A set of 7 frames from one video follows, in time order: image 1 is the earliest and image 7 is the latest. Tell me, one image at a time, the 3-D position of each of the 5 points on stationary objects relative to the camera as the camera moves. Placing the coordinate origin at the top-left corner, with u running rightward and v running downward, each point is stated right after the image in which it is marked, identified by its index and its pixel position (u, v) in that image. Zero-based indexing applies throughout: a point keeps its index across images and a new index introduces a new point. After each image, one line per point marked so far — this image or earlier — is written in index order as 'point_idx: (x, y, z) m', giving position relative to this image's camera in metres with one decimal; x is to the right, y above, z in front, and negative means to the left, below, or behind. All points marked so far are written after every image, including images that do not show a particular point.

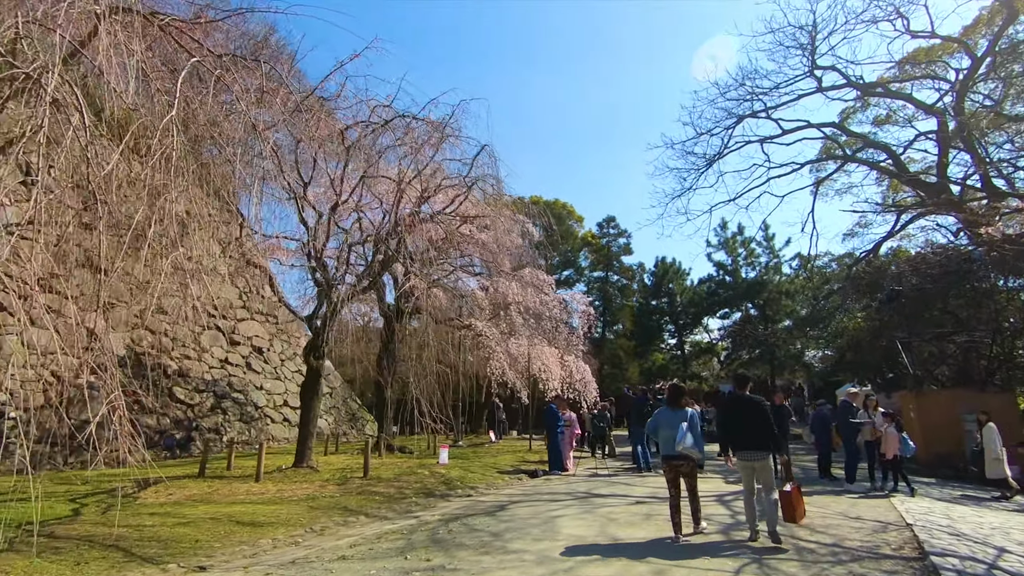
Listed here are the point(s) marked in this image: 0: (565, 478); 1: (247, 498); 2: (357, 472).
0: (+0.8, -2.9, +9.6) m
1: (-2.7, -2.1, +6.5) m
2: (-2.2, -2.5, +8.7) m
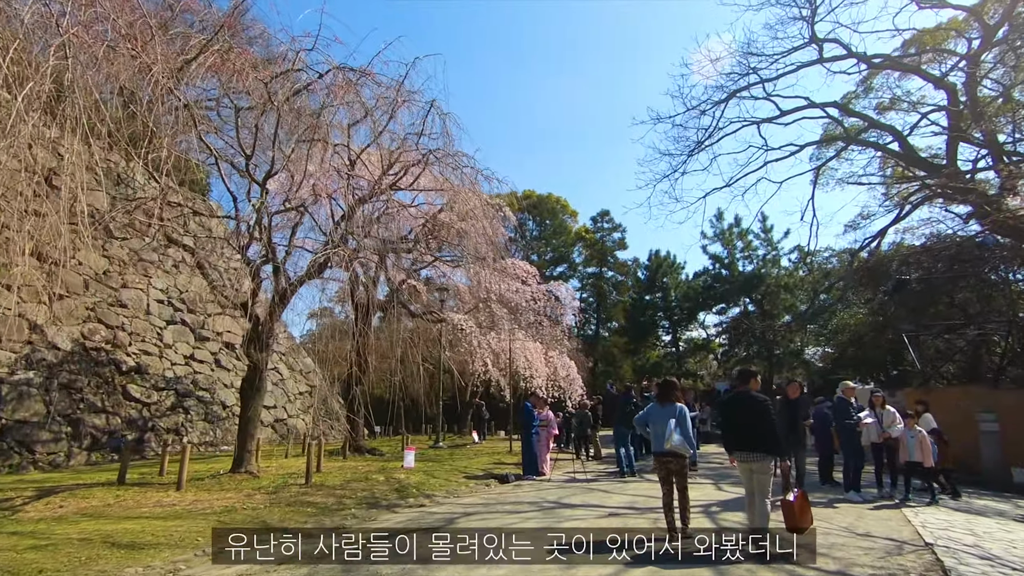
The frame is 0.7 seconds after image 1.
0: (+0.3, -2.7, +8.6) m
1: (-3.1, -1.9, +5.5) m
2: (-2.6, -2.3, +7.8) m
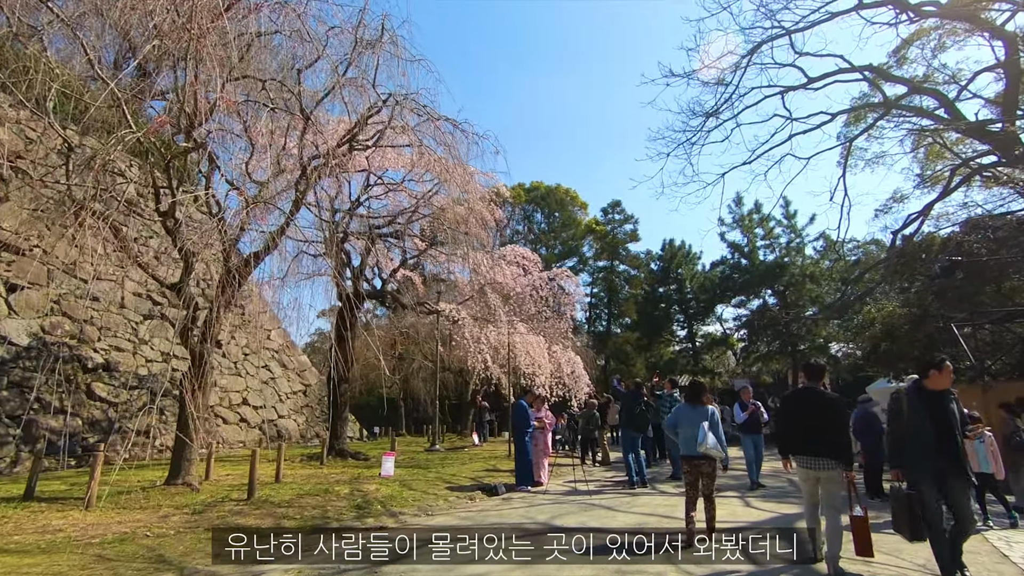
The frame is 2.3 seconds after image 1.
0: (+0.2, -2.4, +7.3) m
1: (-3.3, -1.7, +4.3) m
2: (-2.7, -2.1, +6.6) m
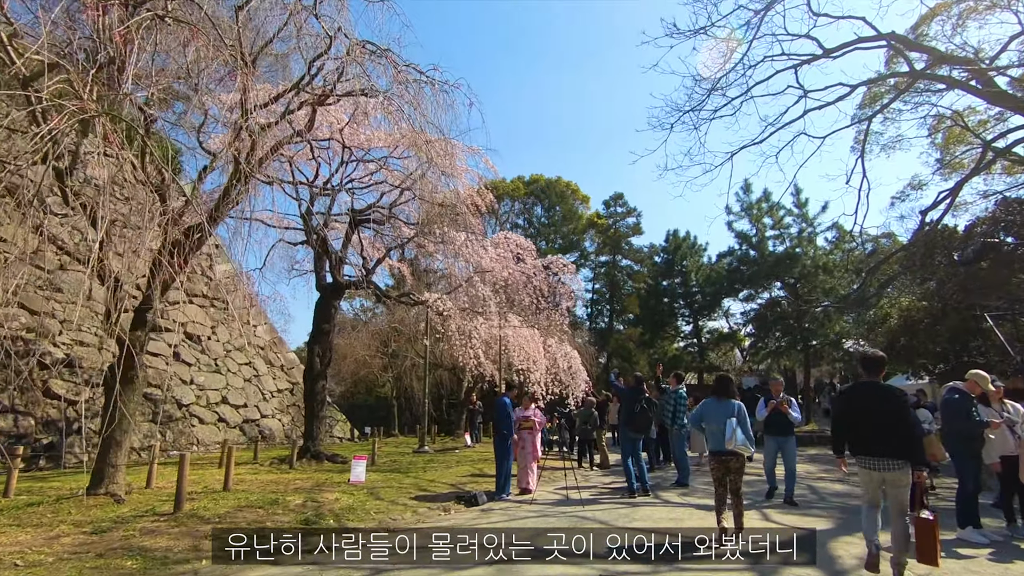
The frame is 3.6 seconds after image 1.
0: (0.0, -2.2, +6.4) m
1: (-3.5, -1.5, +3.4) m
2: (-2.9, -1.9, +5.6) m
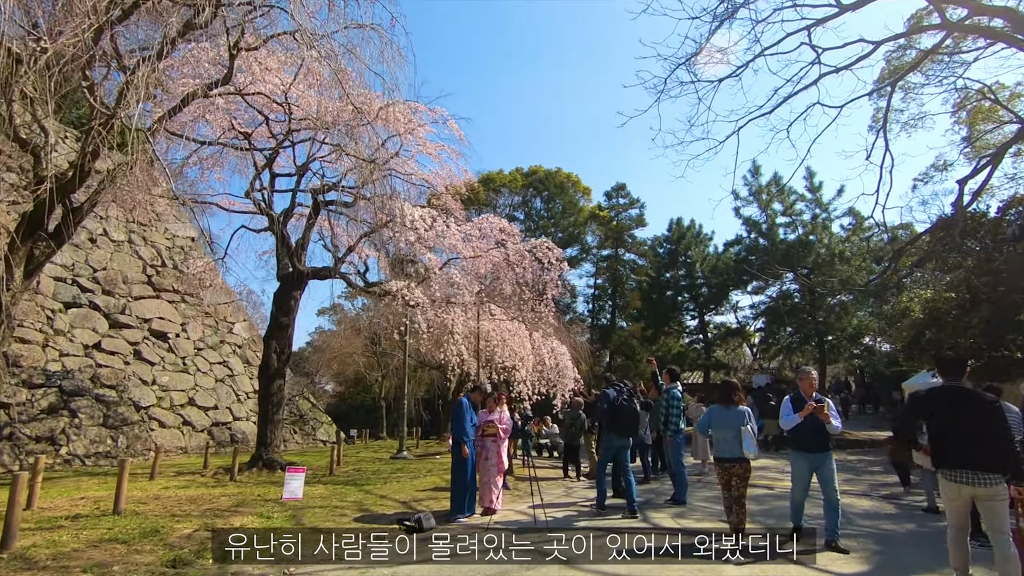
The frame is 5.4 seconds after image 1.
0: (-0.4, -2.0, +5.1) m
1: (-4.0, -1.3, +2.2) m
2: (-3.4, -1.7, +4.4) m
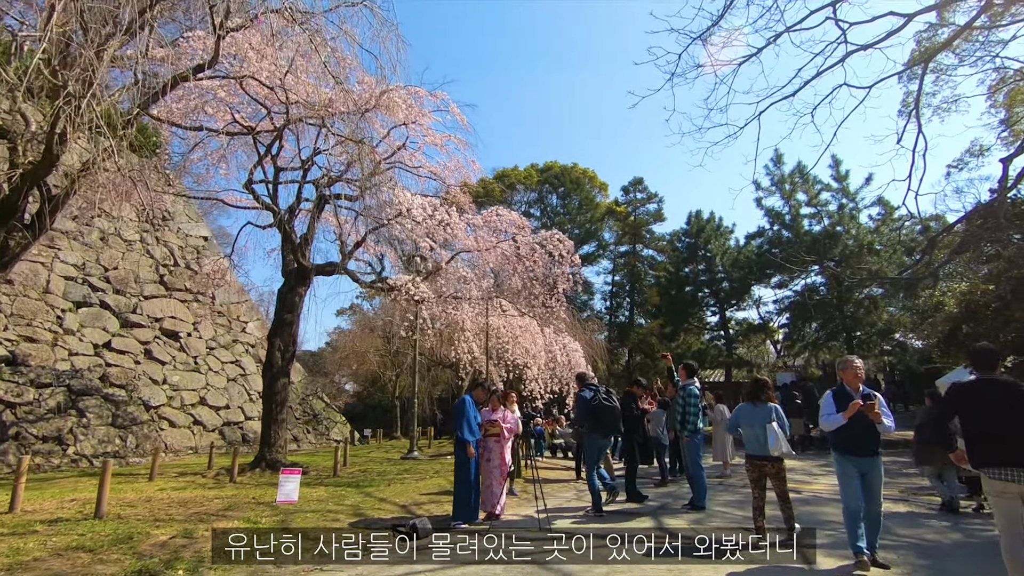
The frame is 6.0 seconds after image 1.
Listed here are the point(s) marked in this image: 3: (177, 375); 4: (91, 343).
0: (-0.4, -1.9, +4.8) m
1: (-4.1, -1.3, +1.9) m
2: (-3.4, -1.6, +4.1) m
3: (-7.6, -2.0, +14.5) m
4: (-8.6, -1.1, +13.1) m
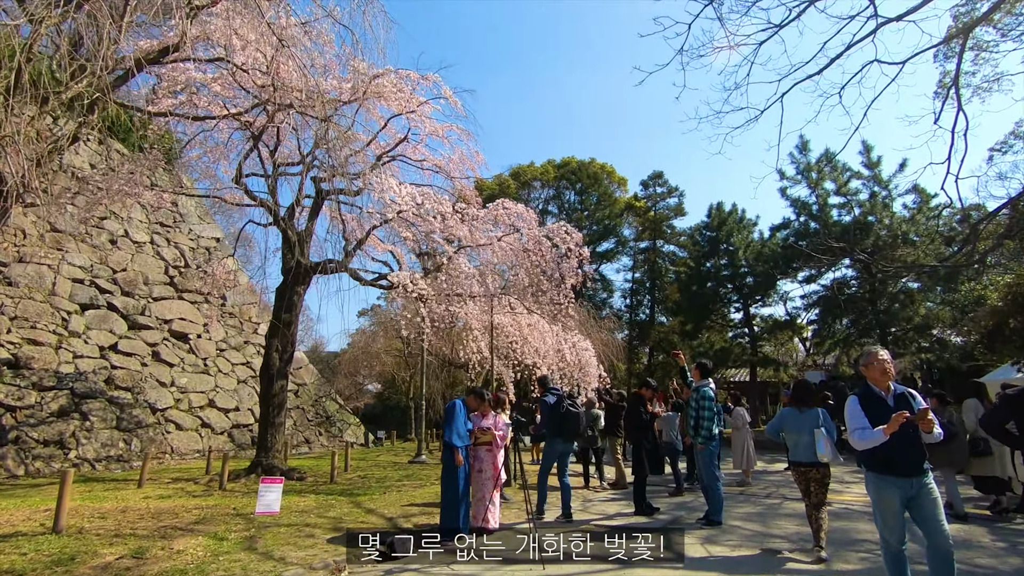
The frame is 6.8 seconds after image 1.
0: (-0.5, -1.9, +4.3) m
1: (-4.3, -1.2, +1.6) m
2: (-3.5, -1.6, +3.7) m
3: (-7.3, -2.0, +14.3) m
4: (-8.4, -1.2, +12.9) m
